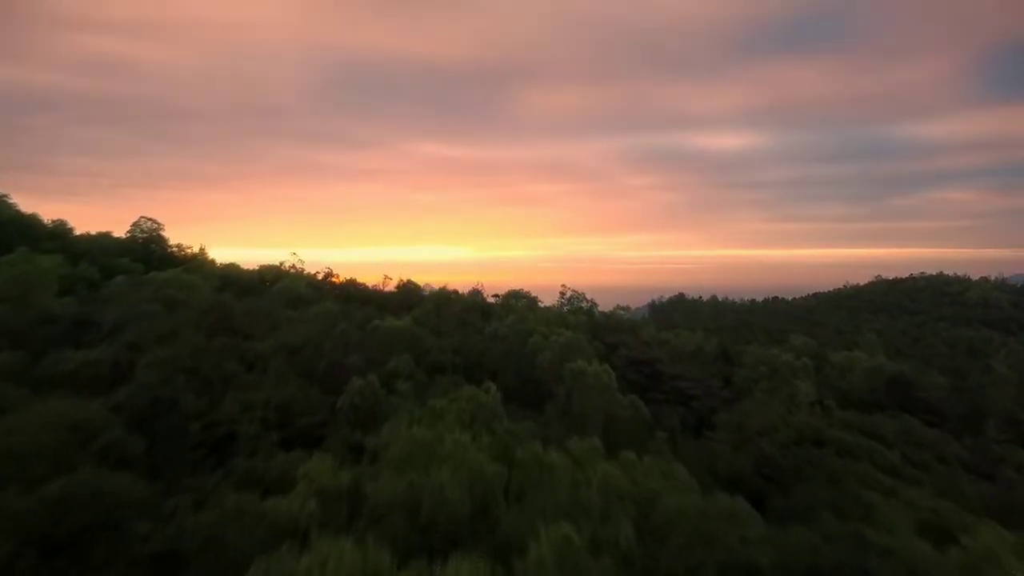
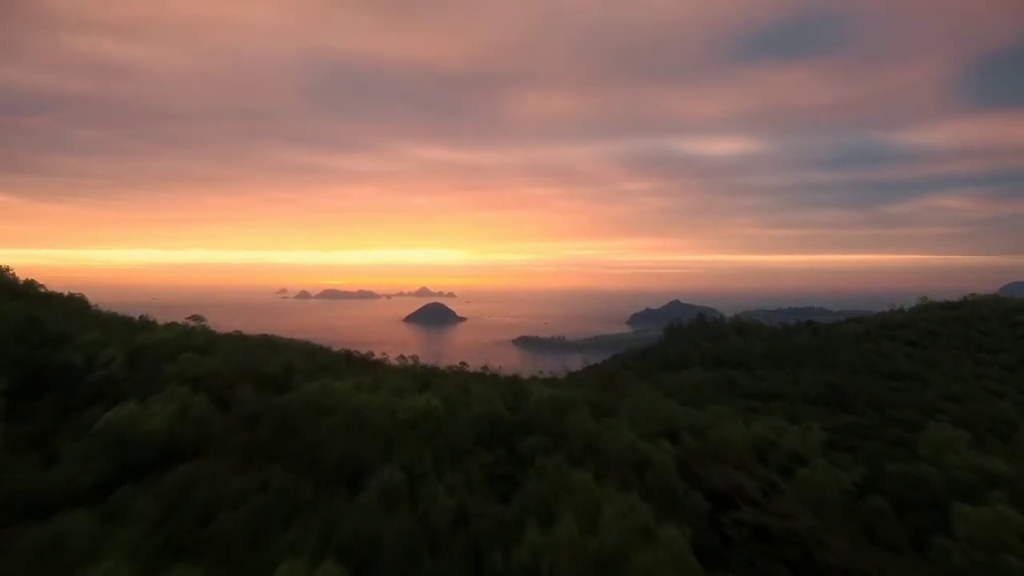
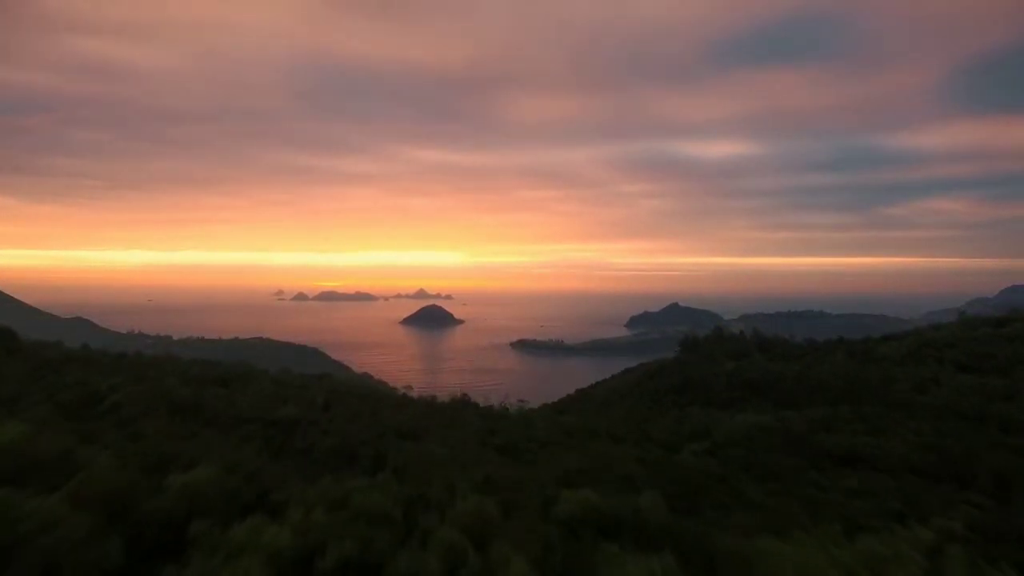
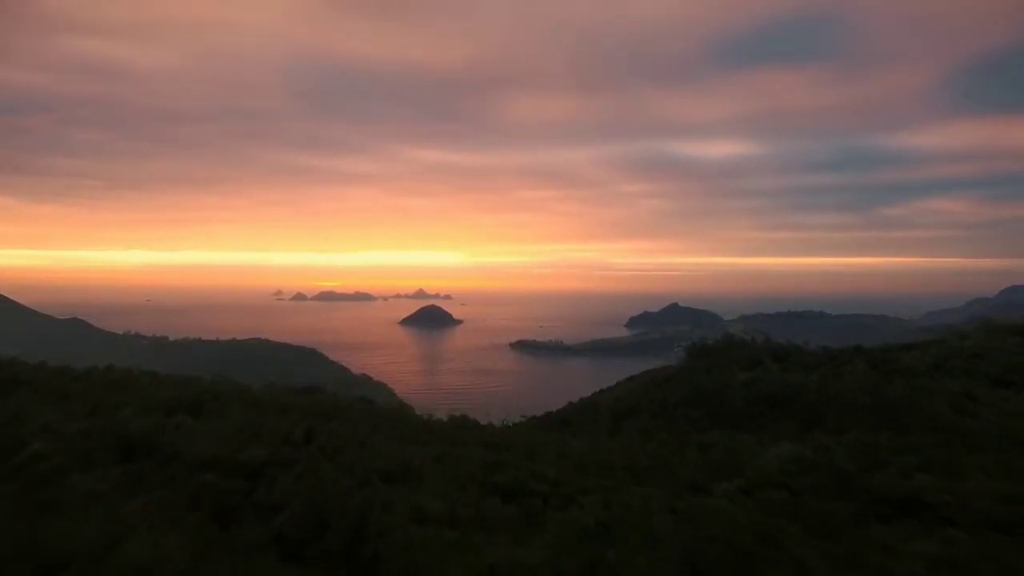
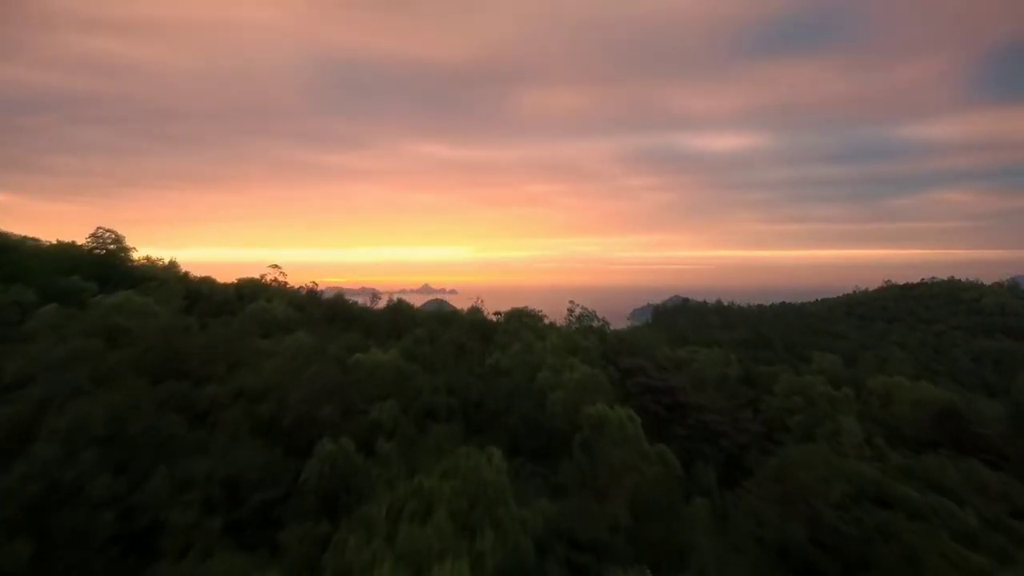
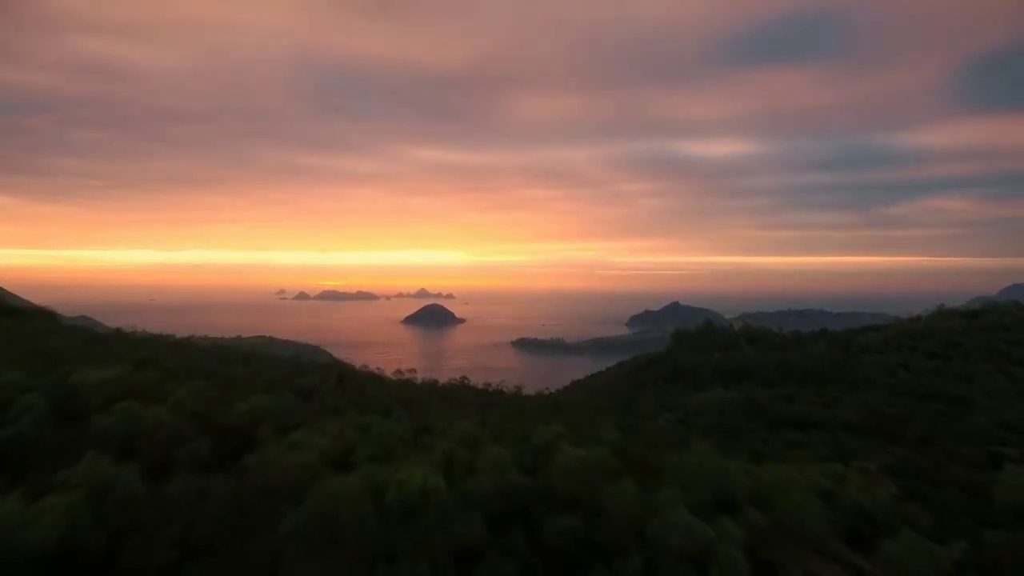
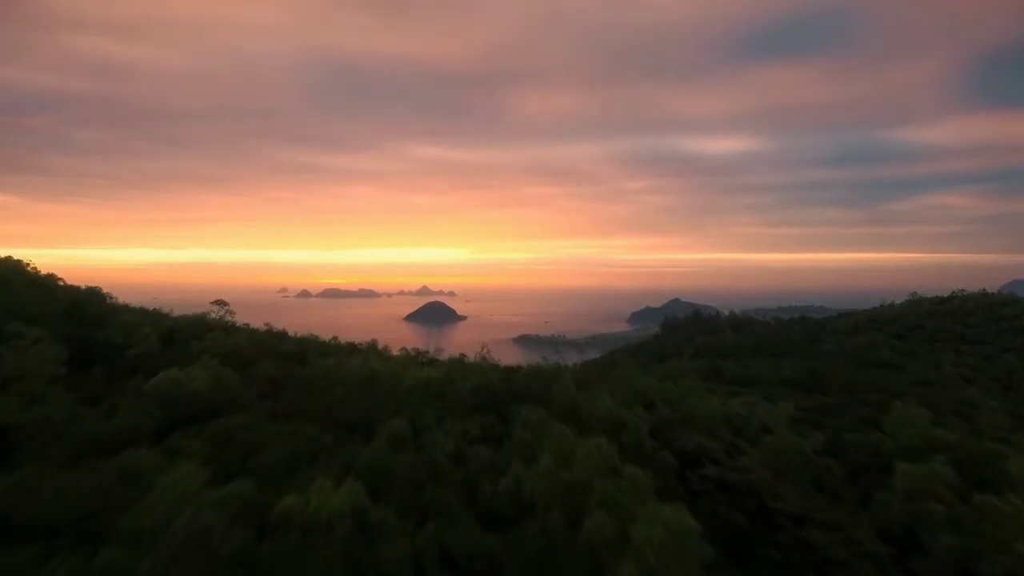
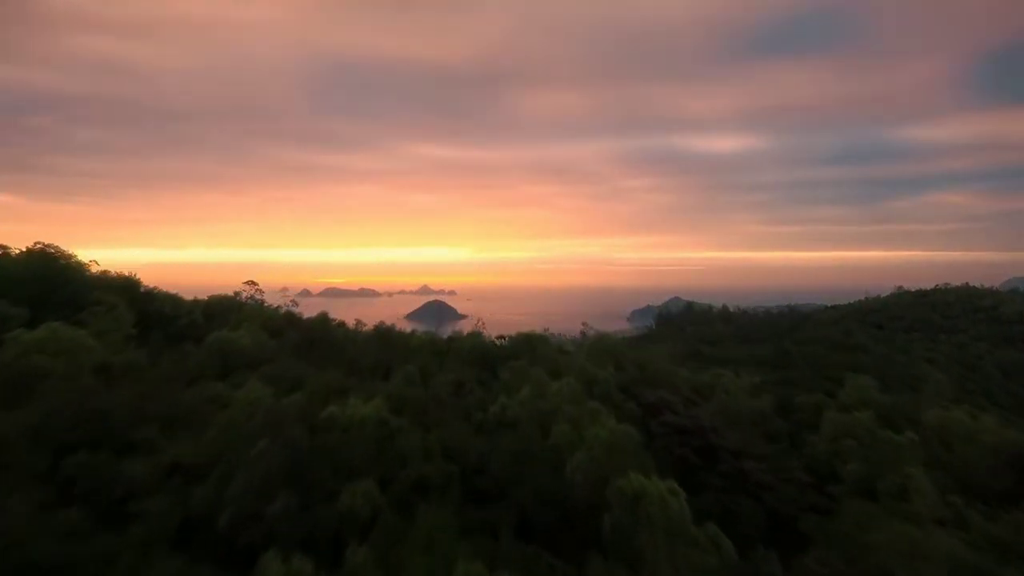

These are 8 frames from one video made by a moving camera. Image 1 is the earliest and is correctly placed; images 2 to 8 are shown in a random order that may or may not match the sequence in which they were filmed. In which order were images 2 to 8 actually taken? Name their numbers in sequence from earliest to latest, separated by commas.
5, 8, 7, 2, 6, 3, 4
